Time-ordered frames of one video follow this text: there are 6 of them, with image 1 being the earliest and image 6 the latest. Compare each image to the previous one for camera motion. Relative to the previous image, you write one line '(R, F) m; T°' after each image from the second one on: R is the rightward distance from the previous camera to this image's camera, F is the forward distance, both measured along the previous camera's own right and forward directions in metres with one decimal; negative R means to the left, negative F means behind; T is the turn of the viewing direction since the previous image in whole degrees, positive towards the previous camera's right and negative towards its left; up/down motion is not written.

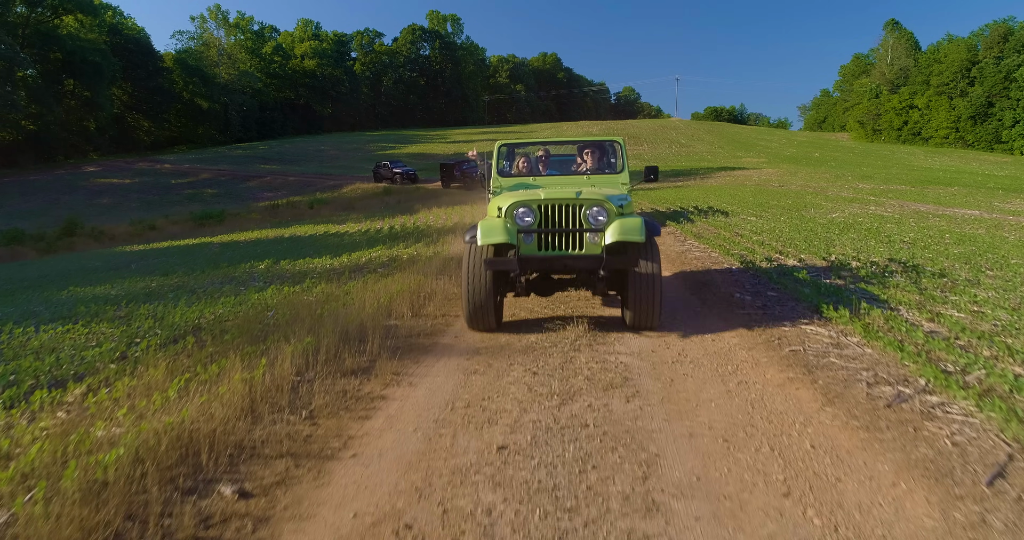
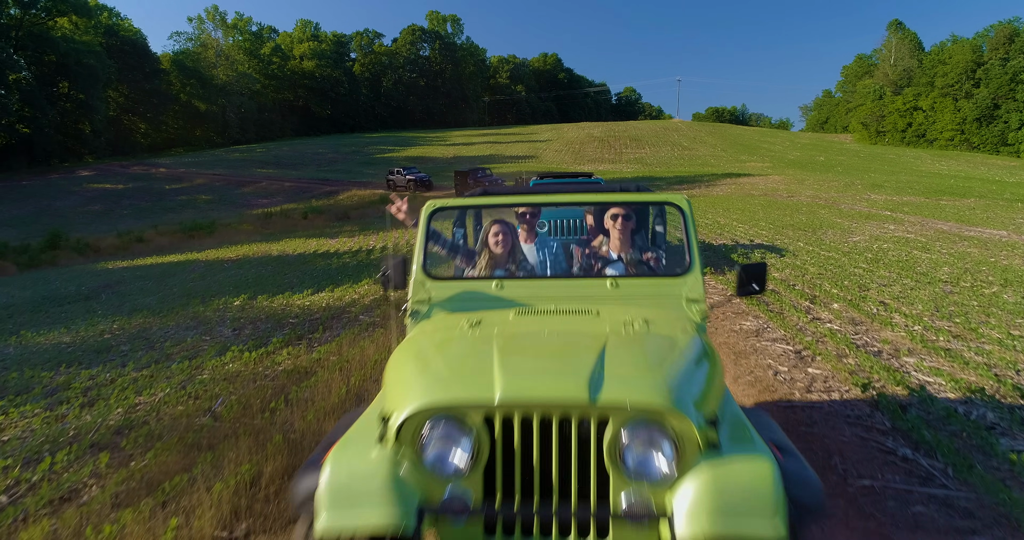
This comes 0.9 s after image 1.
(0.0, +0.9) m; 0°
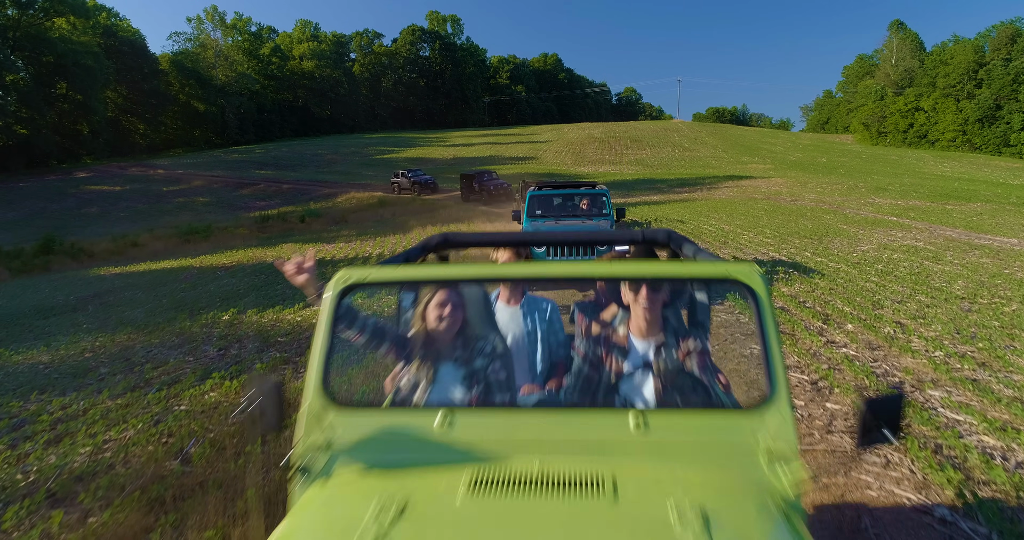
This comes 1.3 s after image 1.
(0.0, +0.3) m; 0°
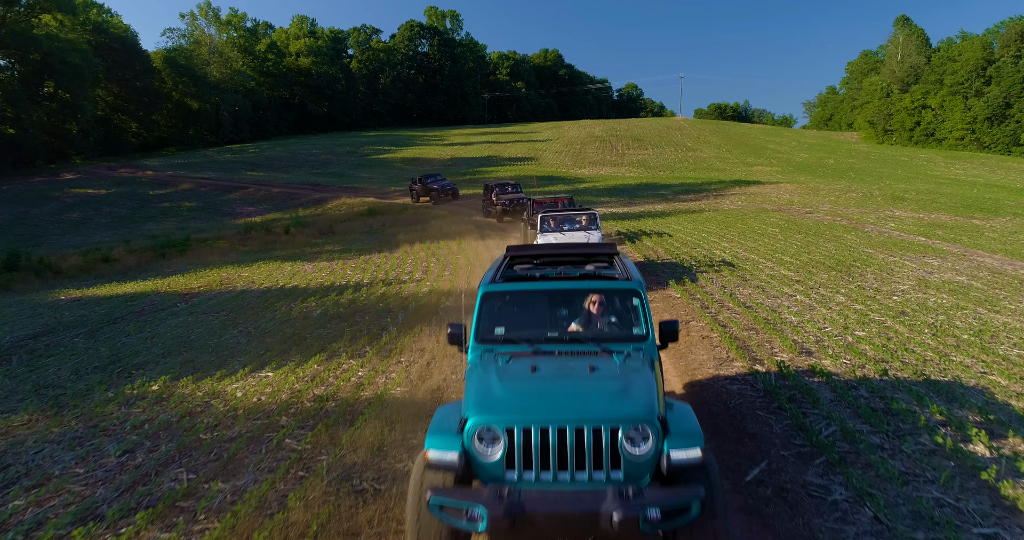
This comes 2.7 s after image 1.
(+0.2, +1.6) m; 0°
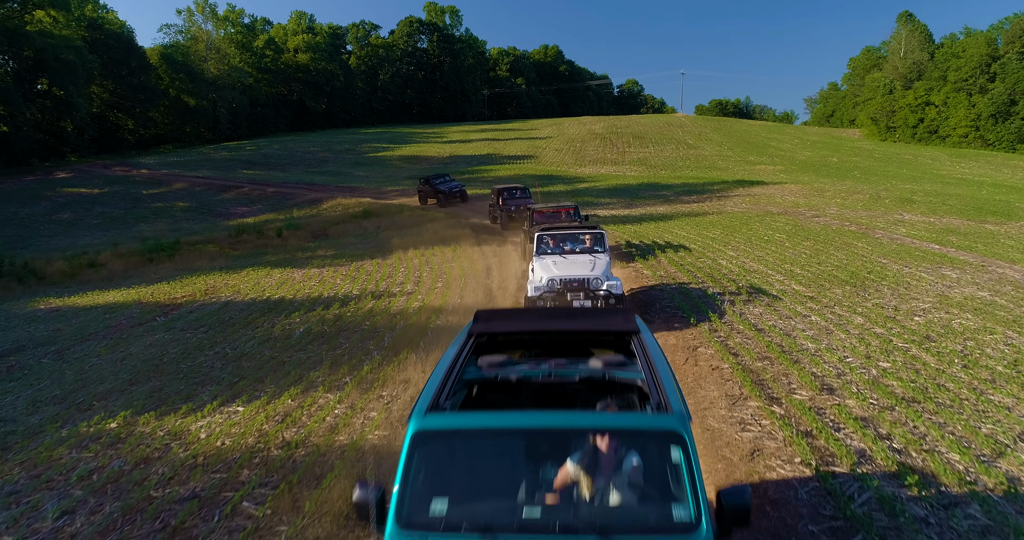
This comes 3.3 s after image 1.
(+0.1, +0.7) m; 0°
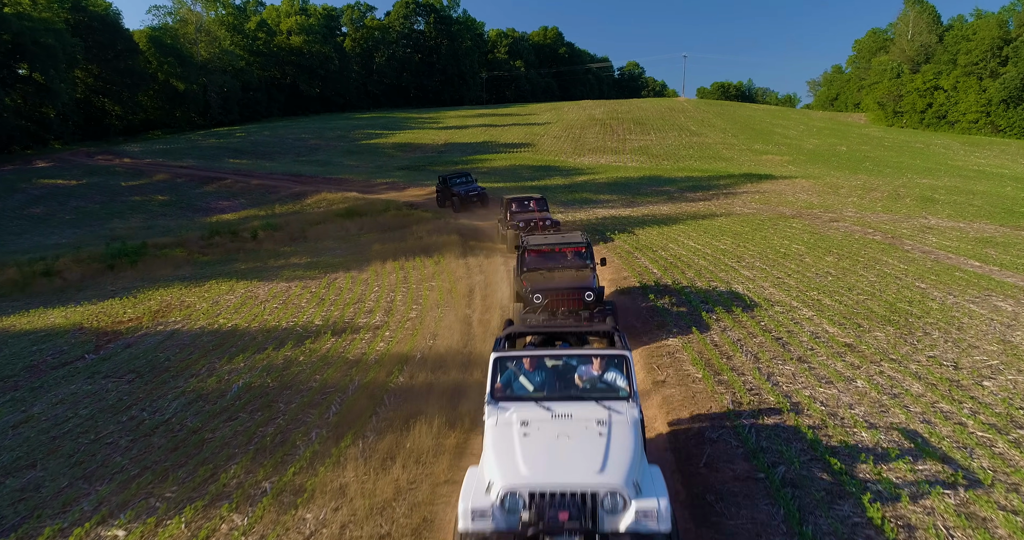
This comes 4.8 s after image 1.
(+0.3, +1.9) m; 0°
